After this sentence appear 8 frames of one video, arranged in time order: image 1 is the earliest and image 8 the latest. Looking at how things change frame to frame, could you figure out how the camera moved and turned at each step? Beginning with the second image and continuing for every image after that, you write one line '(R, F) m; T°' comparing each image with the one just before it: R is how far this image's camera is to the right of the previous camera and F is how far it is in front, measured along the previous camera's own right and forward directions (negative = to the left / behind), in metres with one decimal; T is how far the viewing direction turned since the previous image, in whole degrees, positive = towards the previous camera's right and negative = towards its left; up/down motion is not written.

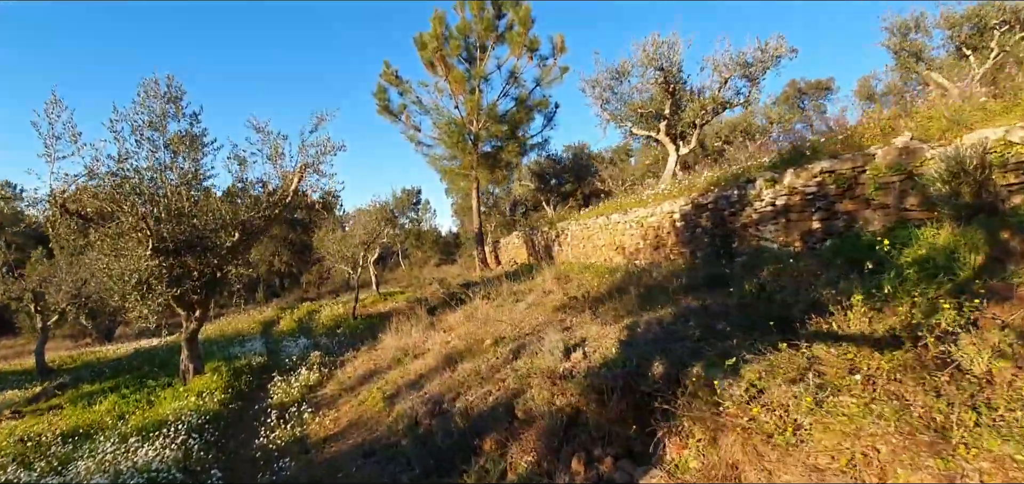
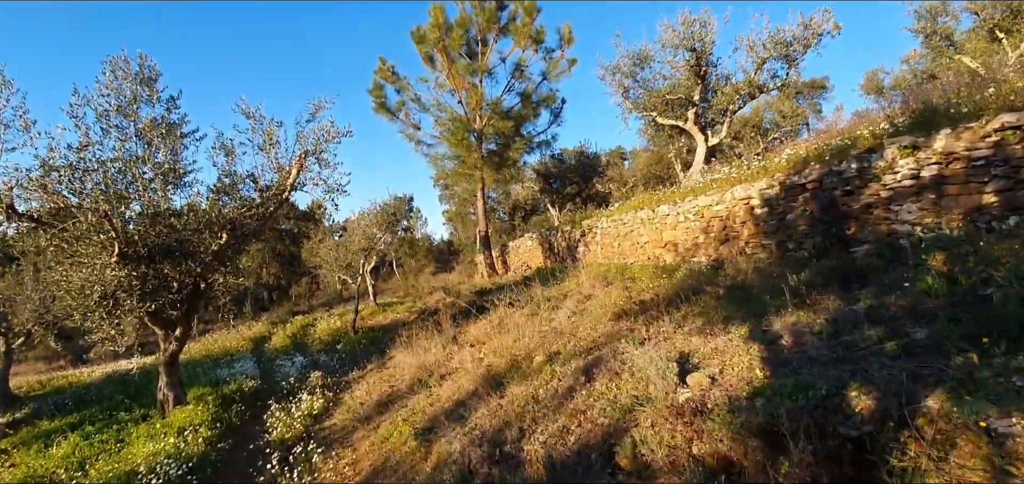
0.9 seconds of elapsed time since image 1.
(-0.8, +1.3) m; +1°
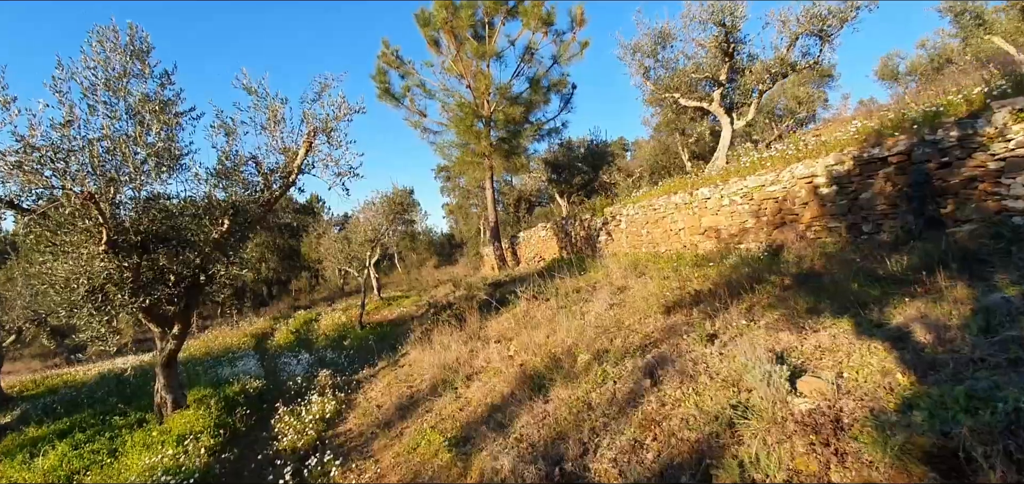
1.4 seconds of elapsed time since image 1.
(-0.4, +0.7) m; 0°
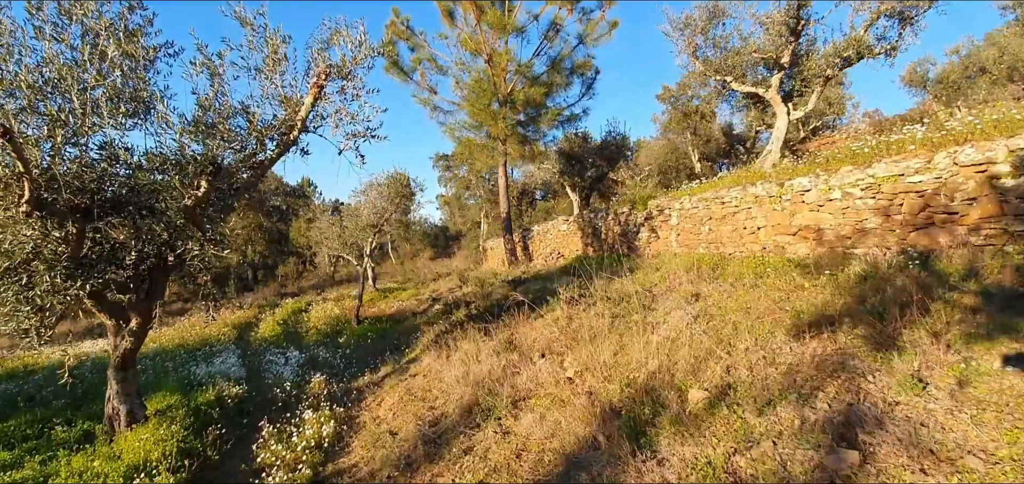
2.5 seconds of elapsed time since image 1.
(-0.8, +1.5) m; +1°
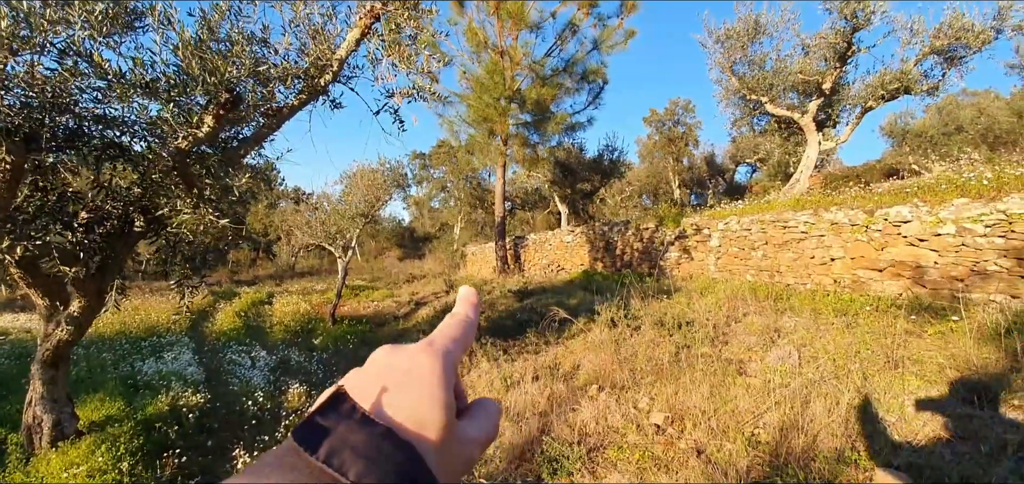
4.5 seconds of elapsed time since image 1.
(-1.0, +1.1) m; +5°
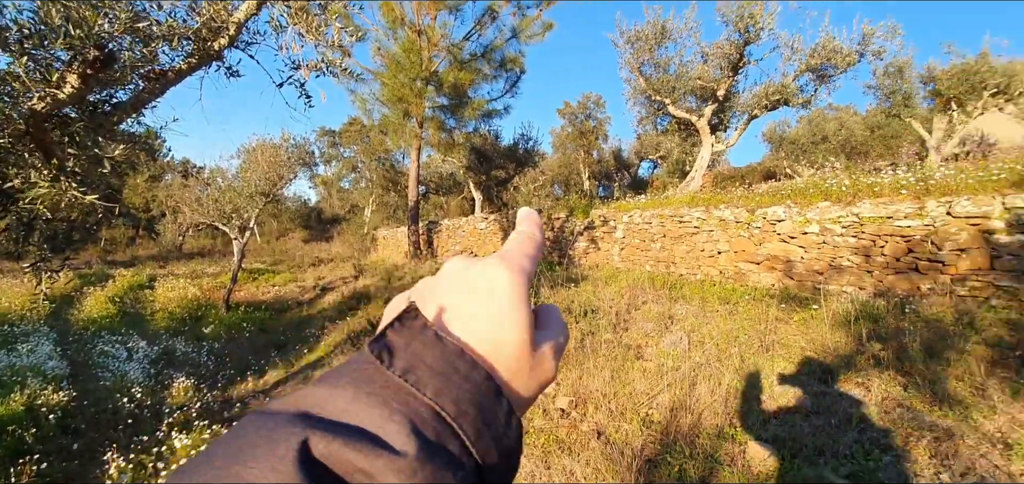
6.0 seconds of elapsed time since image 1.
(0.0, 0.0) m; +10°
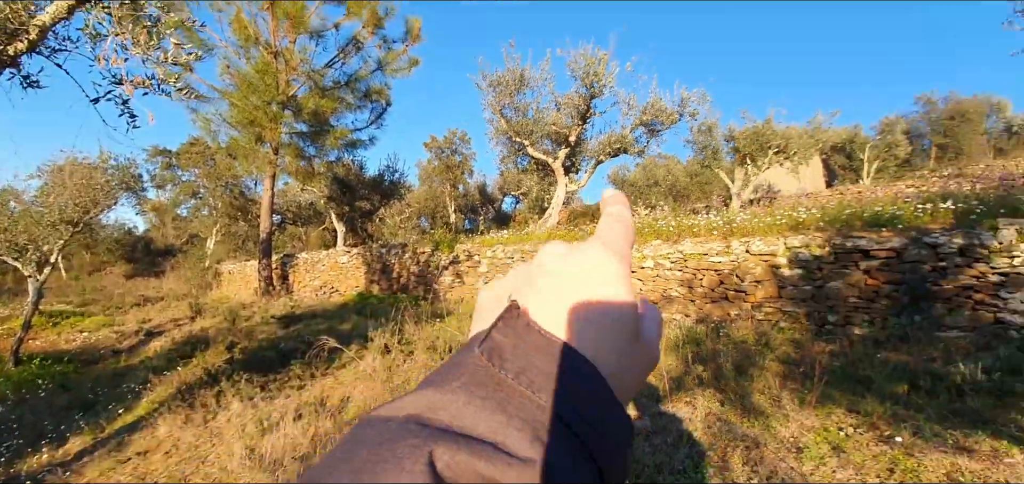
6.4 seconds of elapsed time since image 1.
(+0.1, -0.1) m; +15°
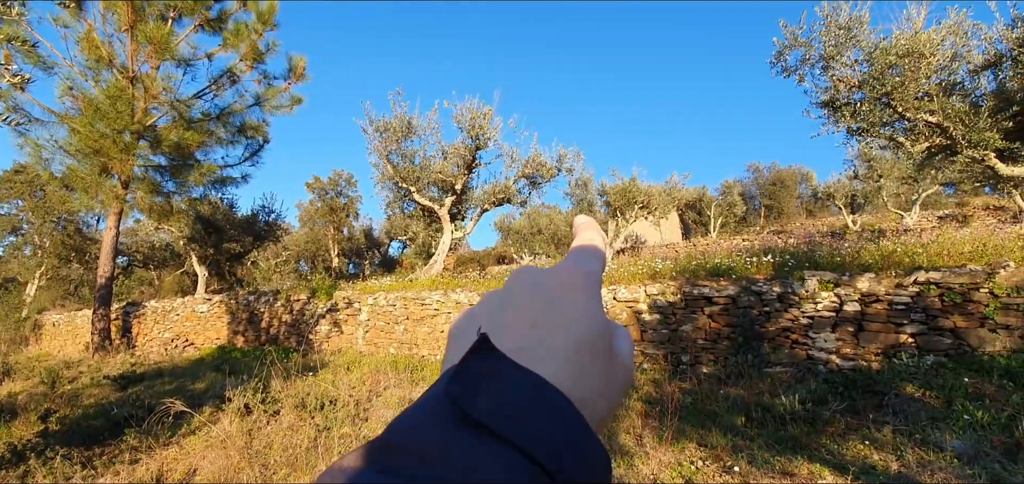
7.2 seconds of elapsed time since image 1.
(+0.1, -0.1) m; +13°
